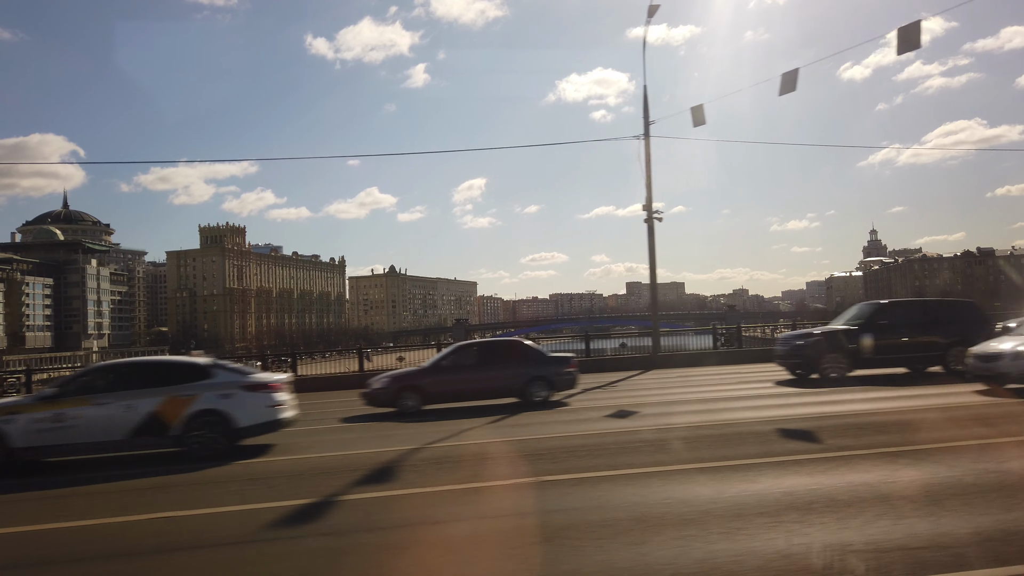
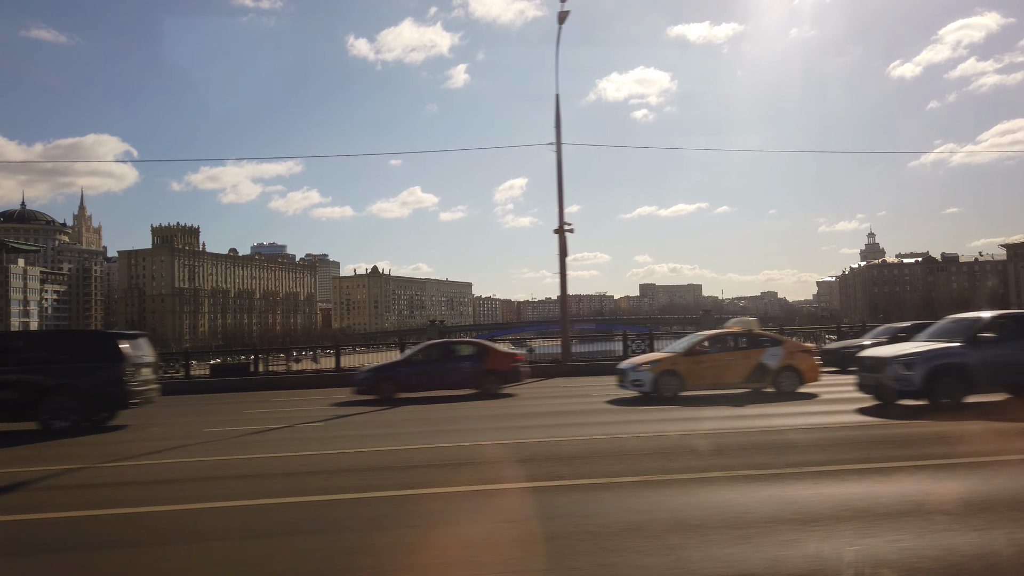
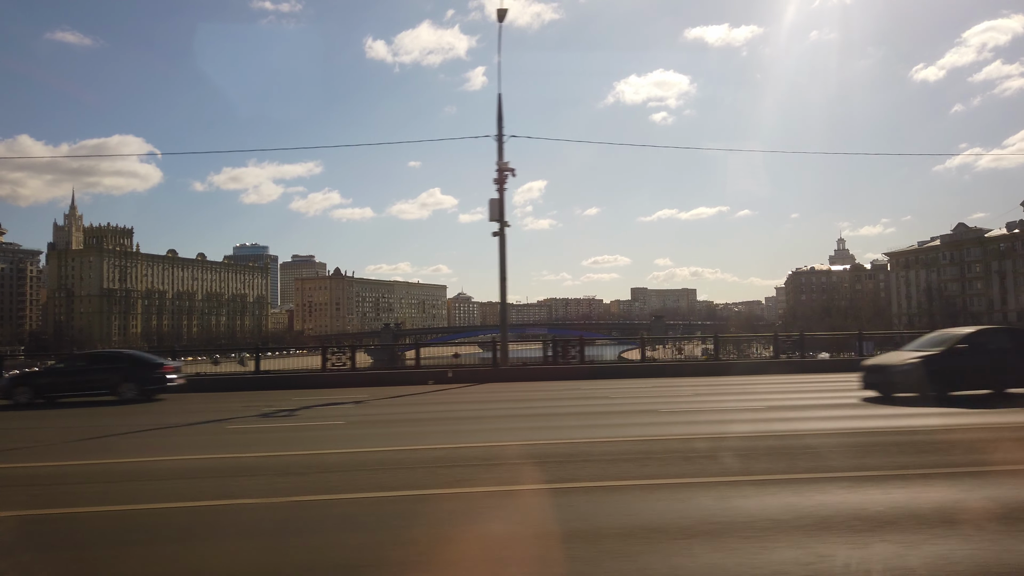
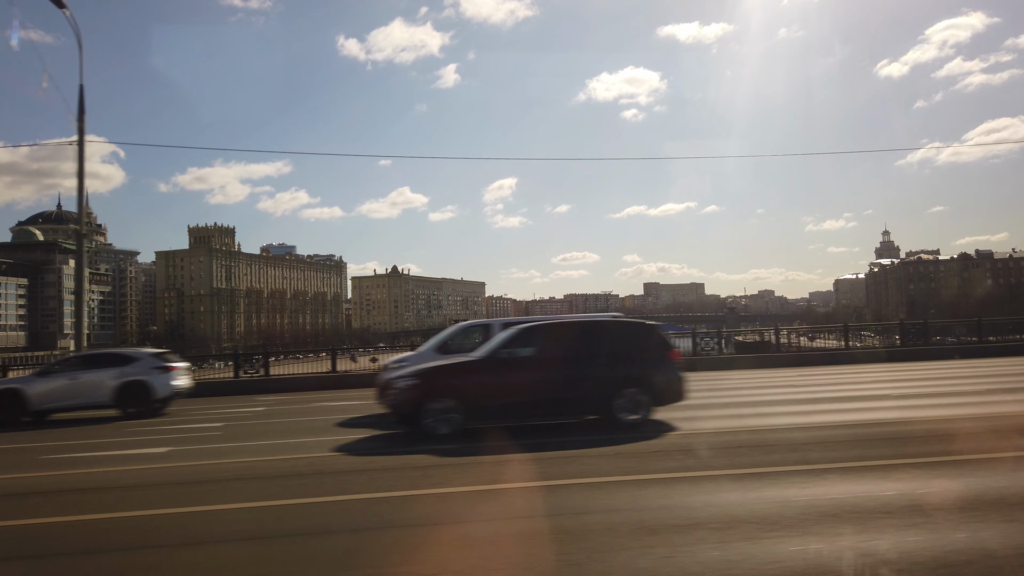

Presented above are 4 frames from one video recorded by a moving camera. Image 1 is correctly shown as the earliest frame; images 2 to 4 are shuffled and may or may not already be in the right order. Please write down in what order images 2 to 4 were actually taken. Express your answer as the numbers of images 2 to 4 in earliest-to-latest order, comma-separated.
4, 2, 3
